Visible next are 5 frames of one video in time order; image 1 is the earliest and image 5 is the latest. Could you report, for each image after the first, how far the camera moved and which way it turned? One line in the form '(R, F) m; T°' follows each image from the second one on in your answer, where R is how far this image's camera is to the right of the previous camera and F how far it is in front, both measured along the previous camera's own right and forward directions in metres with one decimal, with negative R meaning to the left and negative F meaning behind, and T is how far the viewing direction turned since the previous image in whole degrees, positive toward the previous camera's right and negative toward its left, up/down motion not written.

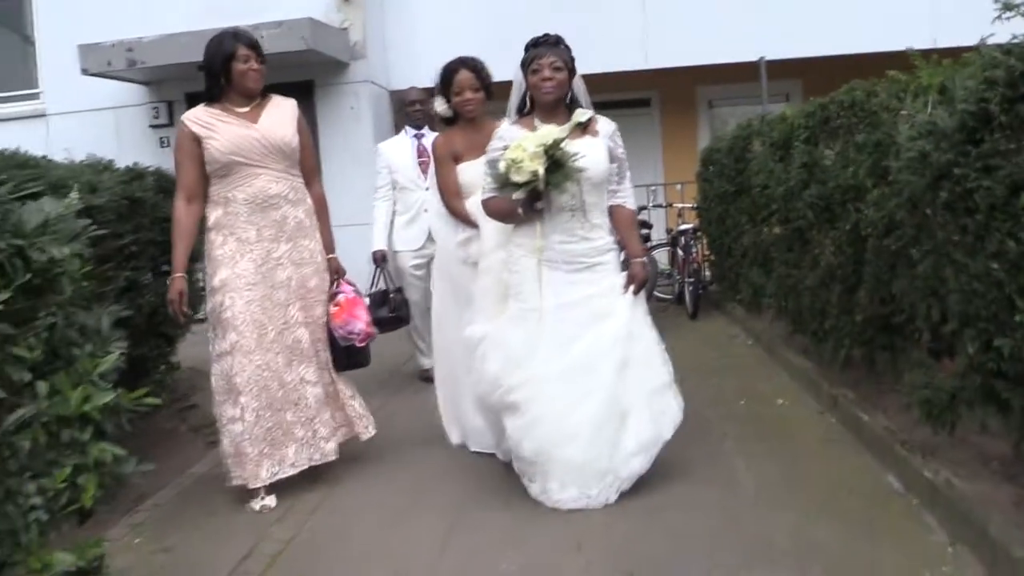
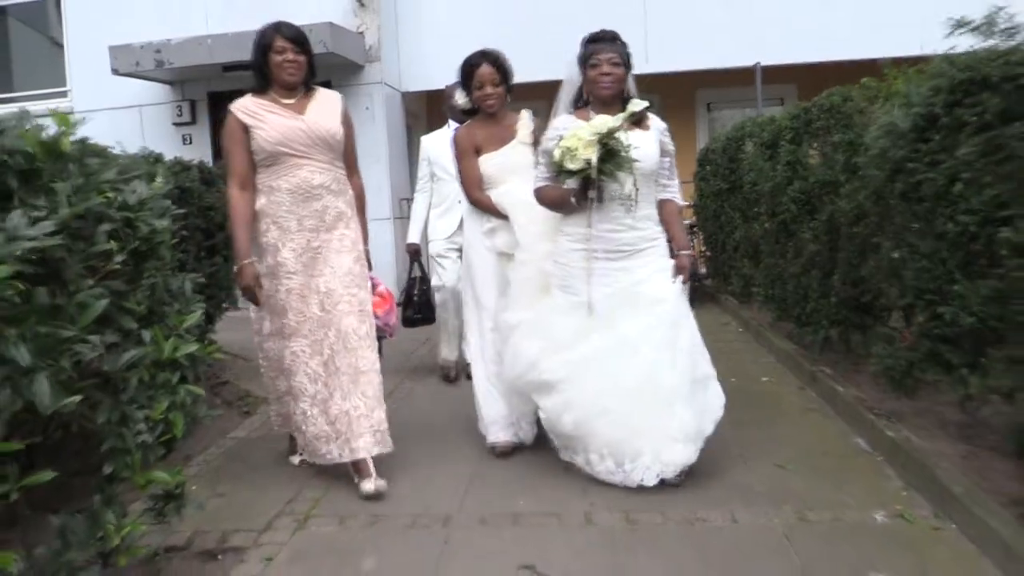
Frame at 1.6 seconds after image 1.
(-0.1, -0.6) m; 0°
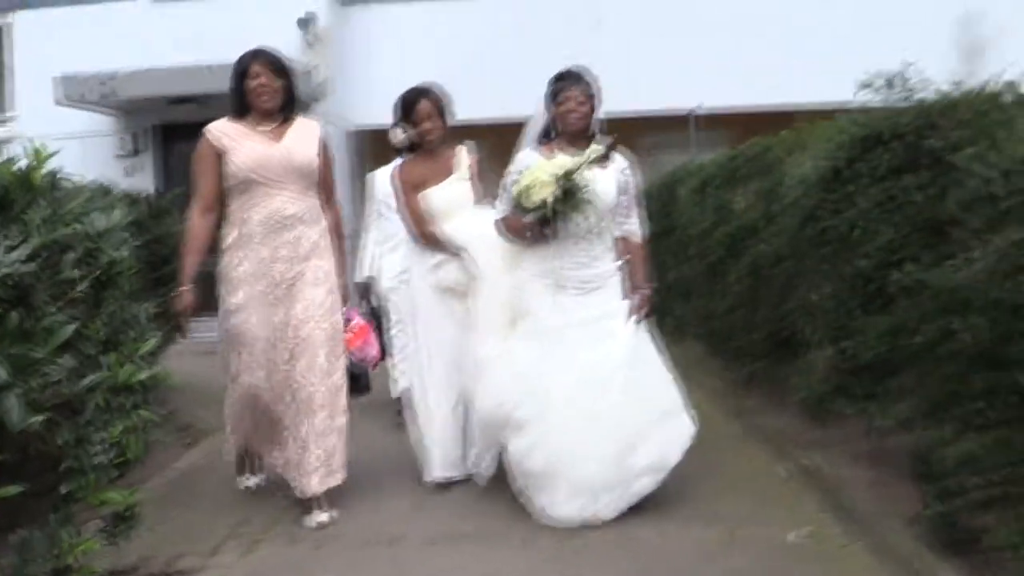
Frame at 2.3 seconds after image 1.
(0.0, -0.3) m; +4°
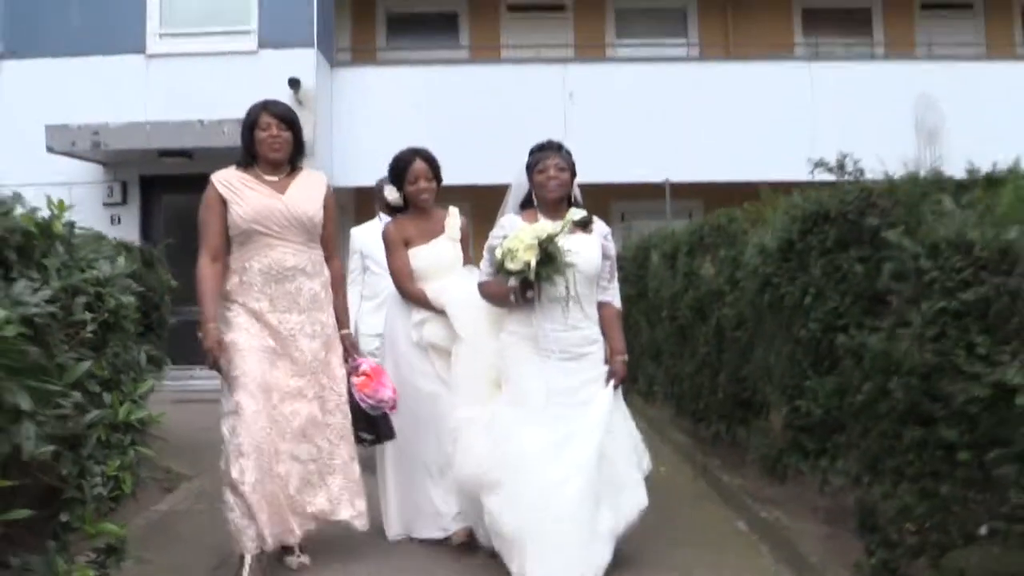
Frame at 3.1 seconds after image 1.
(0.0, -0.3) m; +2°
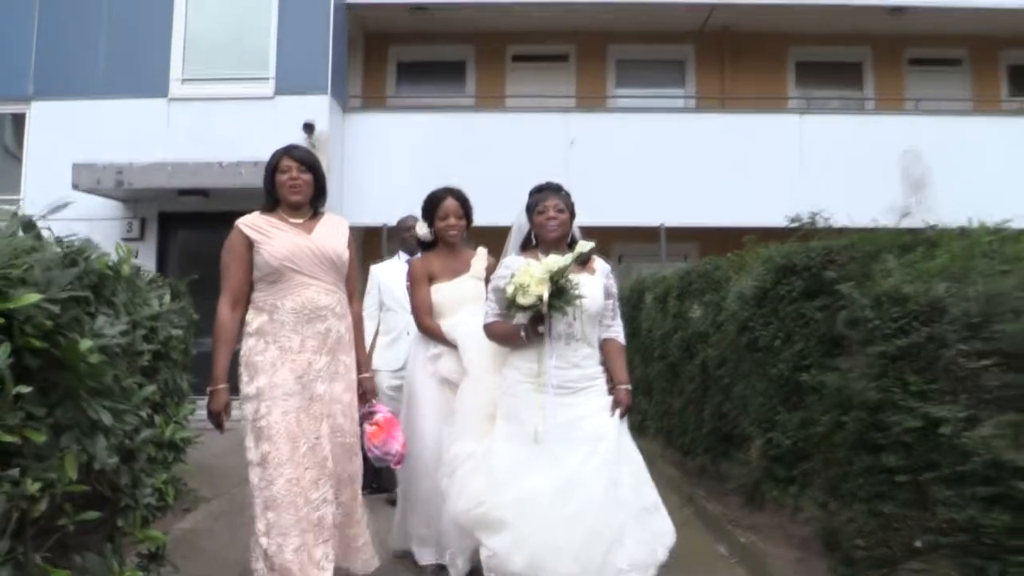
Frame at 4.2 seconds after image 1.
(0.0, -0.5) m; 0°
